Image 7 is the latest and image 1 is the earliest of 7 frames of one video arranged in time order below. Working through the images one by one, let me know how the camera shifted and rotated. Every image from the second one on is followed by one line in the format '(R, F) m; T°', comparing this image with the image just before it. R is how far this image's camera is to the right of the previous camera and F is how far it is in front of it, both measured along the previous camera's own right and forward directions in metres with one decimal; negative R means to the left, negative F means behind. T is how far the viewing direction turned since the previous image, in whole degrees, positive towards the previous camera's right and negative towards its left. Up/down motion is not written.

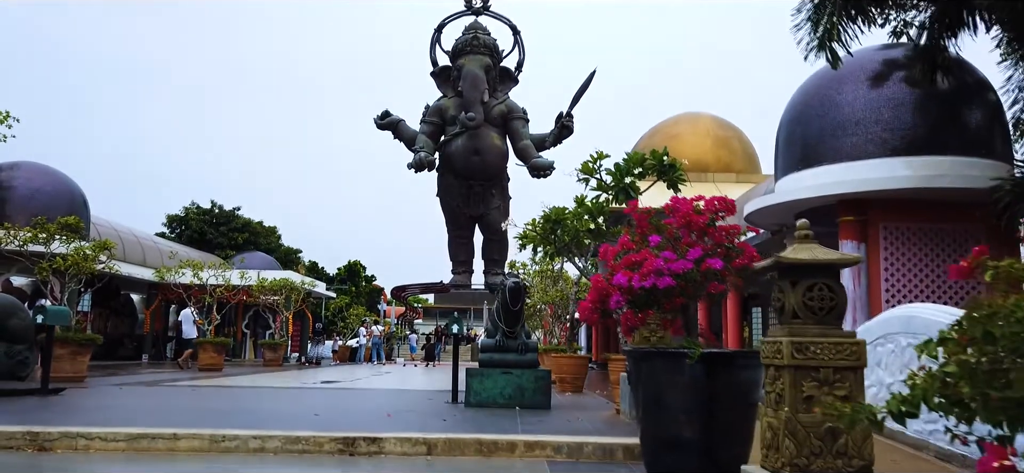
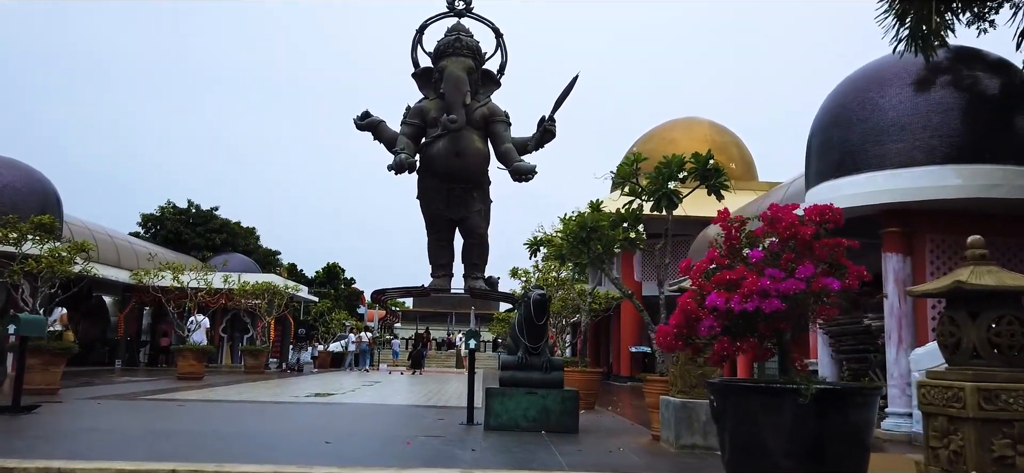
(-0.5, +0.7) m; +2°
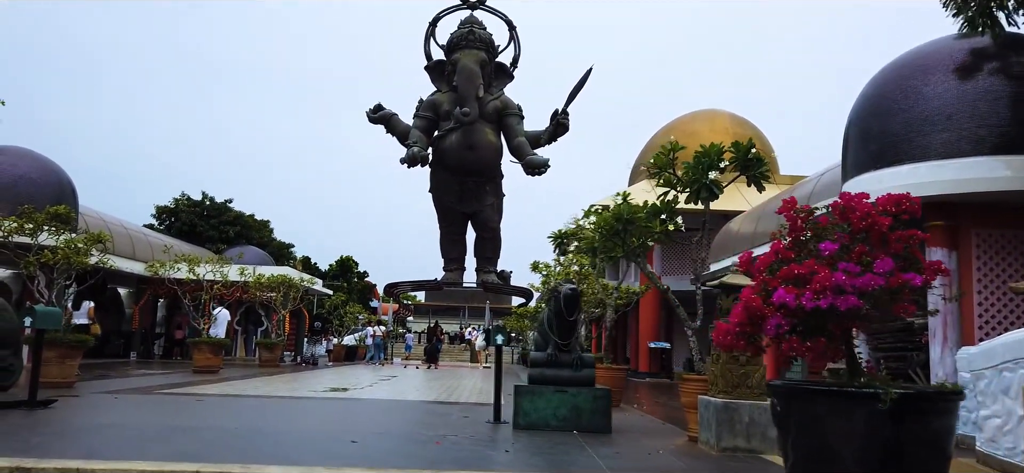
(-0.2, +0.3) m; -1°
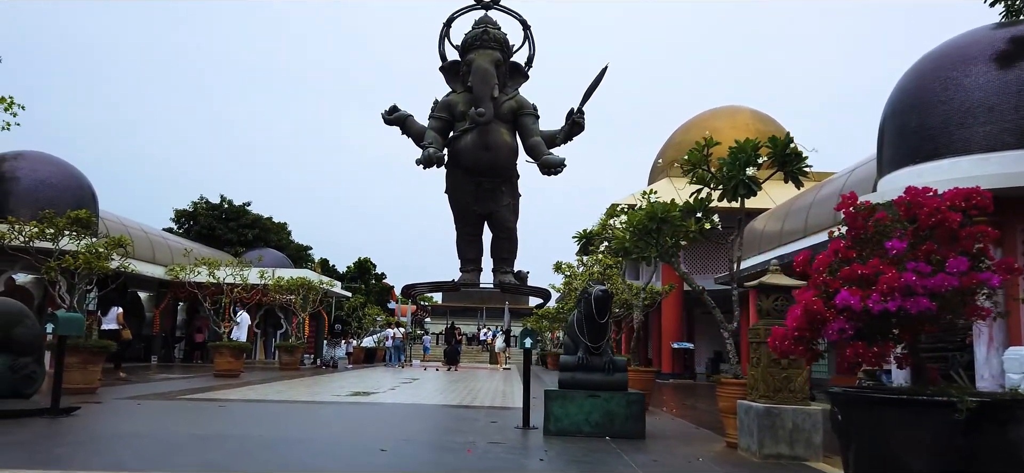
(-0.1, +0.2) m; -1°
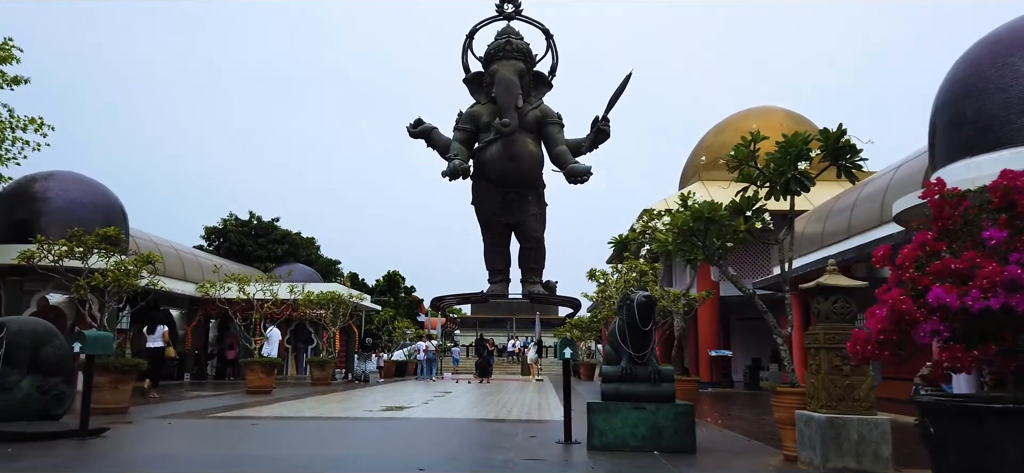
(-0.1, +0.3) m; -2°
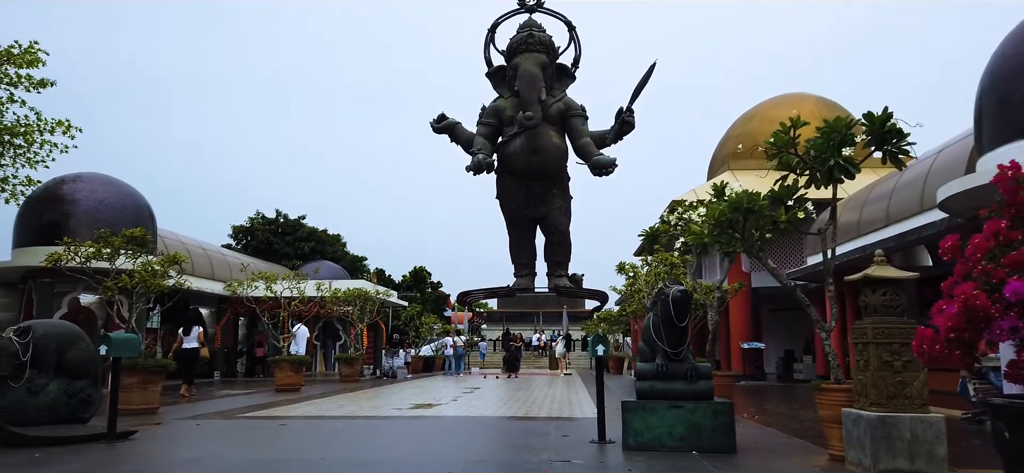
(0.0, +0.2) m; -2°
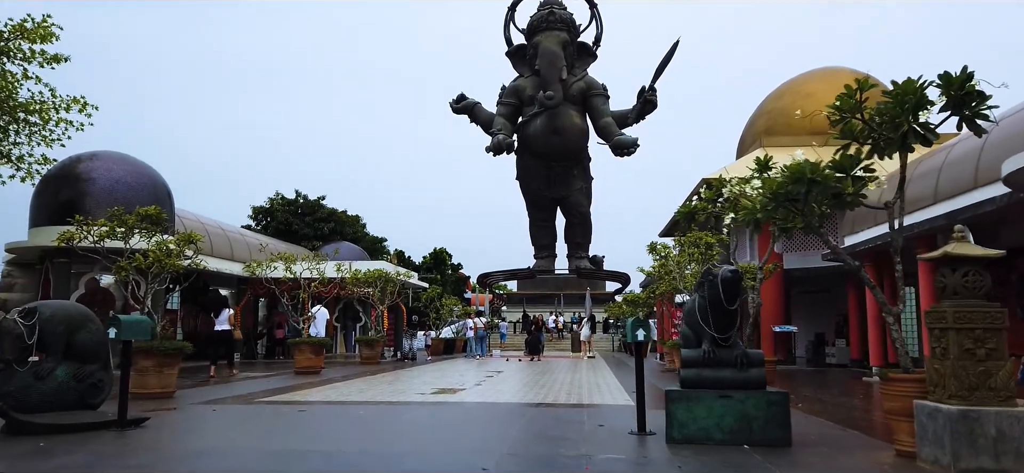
(-0.1, +0.5) m; -1°
